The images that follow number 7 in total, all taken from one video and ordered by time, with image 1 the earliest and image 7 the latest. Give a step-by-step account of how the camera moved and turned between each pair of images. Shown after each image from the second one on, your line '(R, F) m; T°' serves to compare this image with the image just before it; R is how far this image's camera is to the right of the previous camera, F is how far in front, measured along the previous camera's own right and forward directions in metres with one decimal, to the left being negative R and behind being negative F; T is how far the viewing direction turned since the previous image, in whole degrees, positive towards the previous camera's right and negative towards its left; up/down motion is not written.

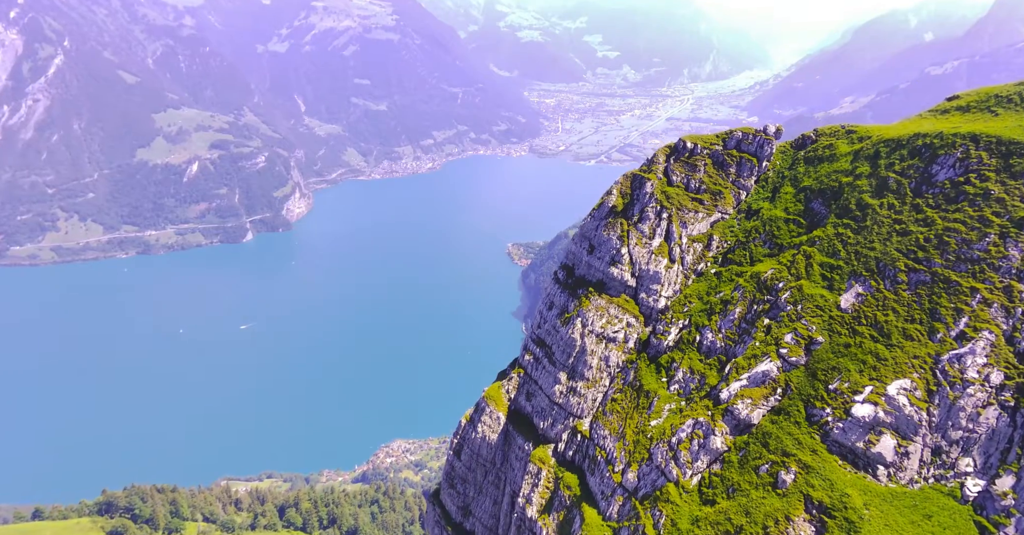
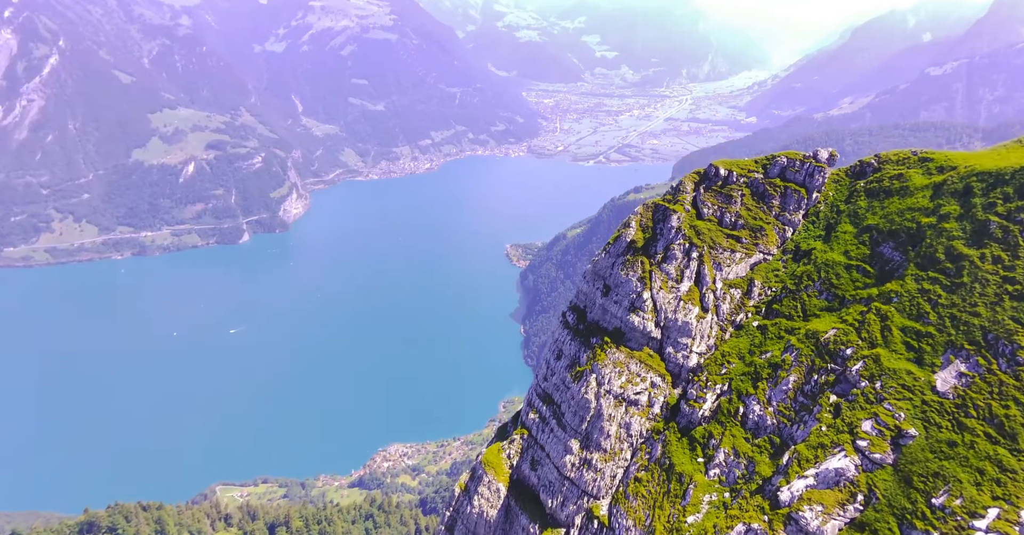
(-0.2, +4.8) m; 0°
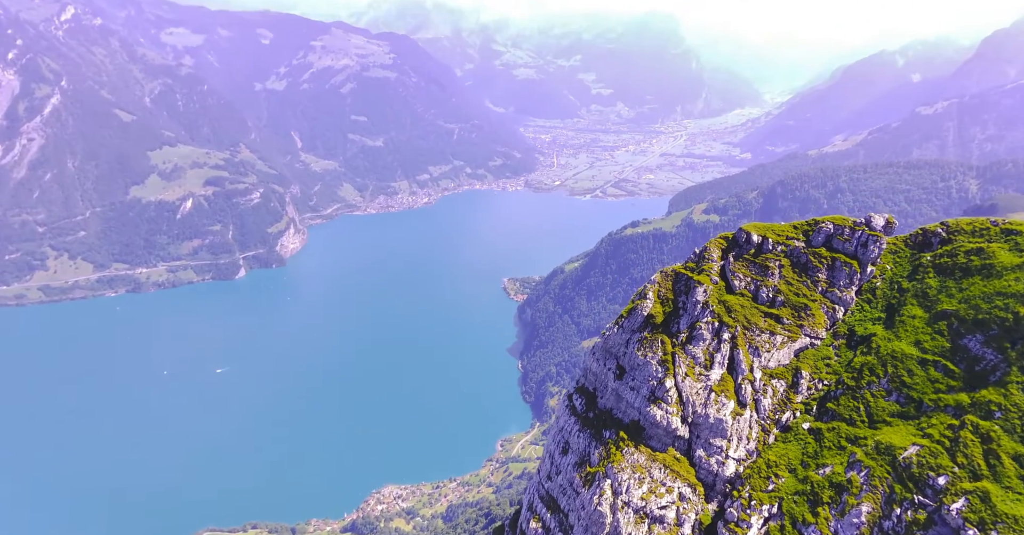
(0.0, +4.1) m; 0°
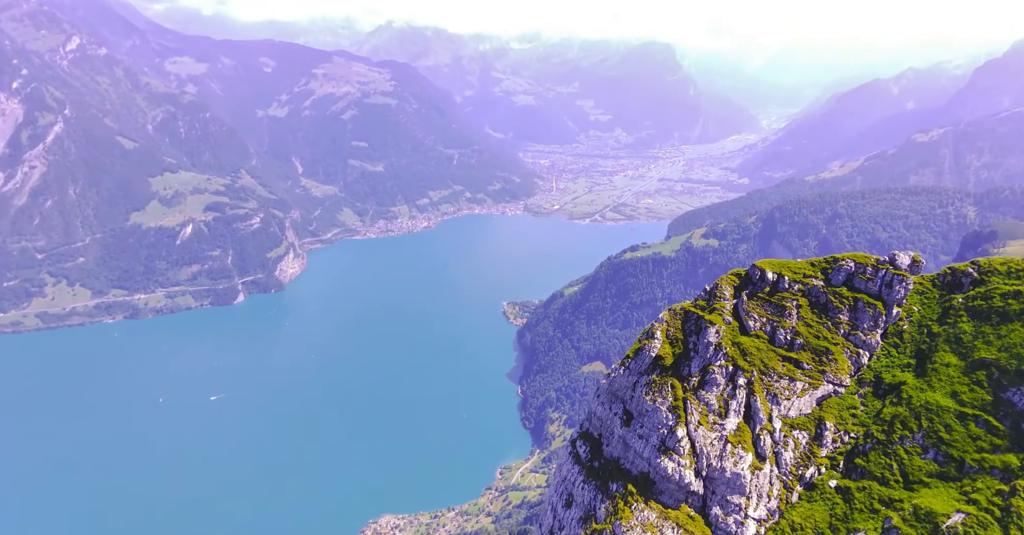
(0.0, +1.5) m; 0°
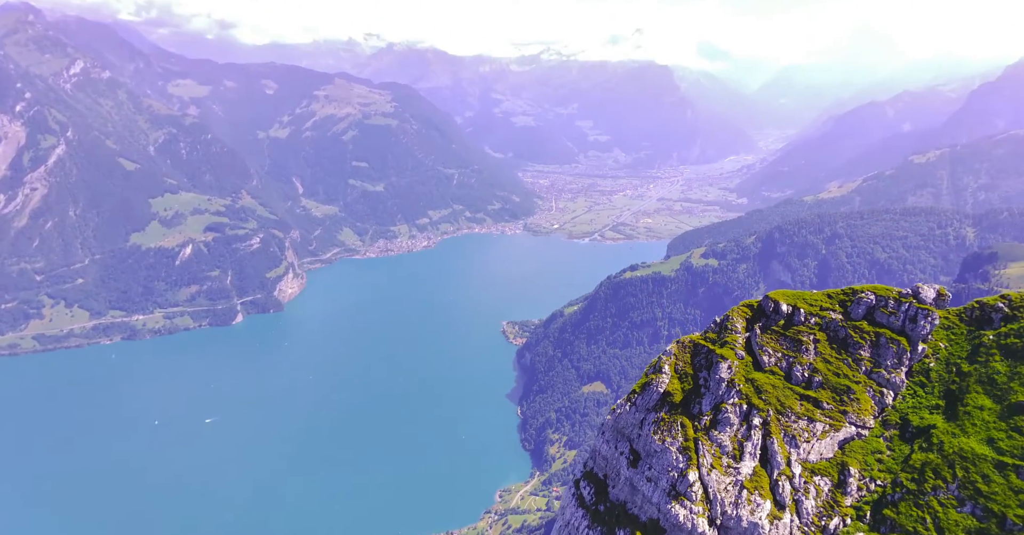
(0.0, +1.2) m; 0°
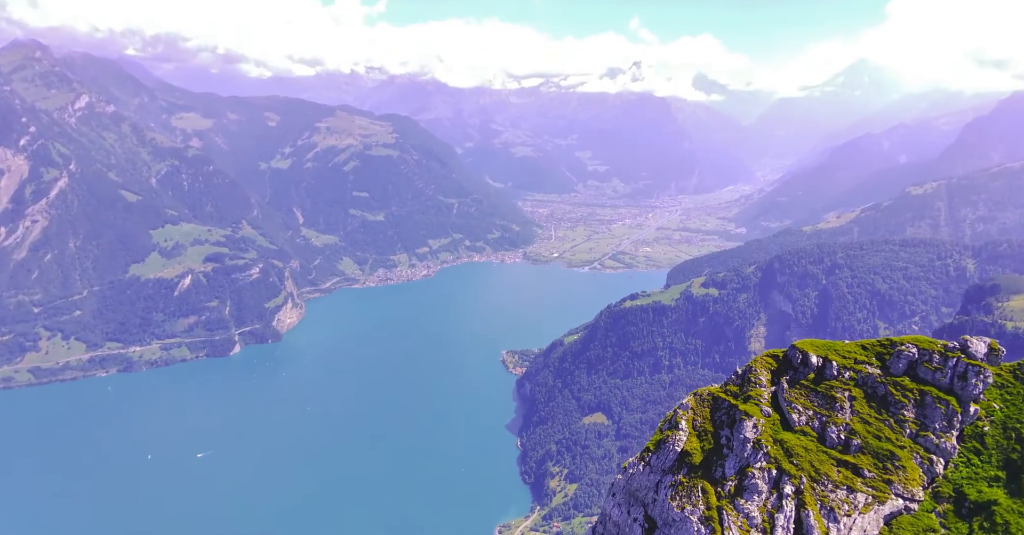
(-0.1, +1.9) m; 0°
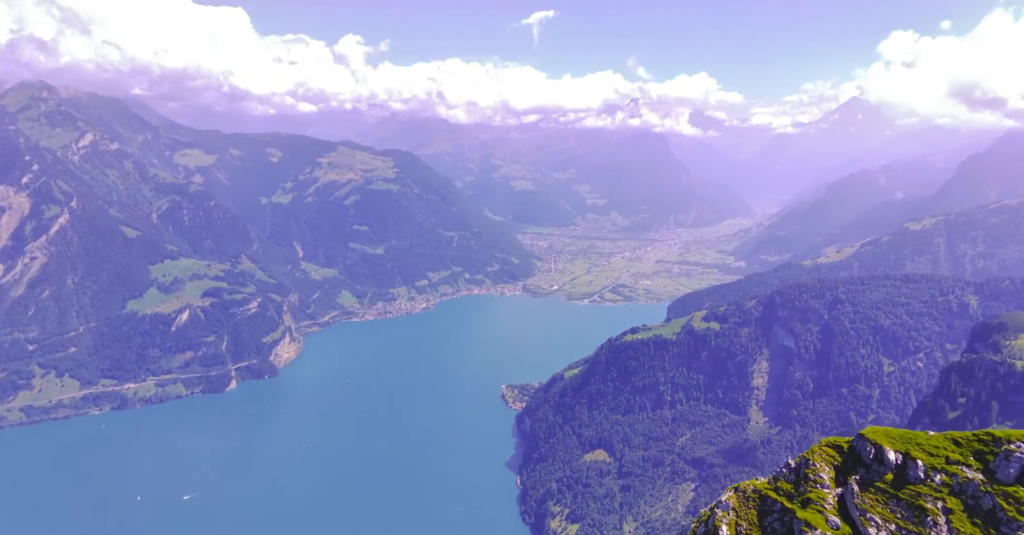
(-0.1, +3.7) m; 0°
